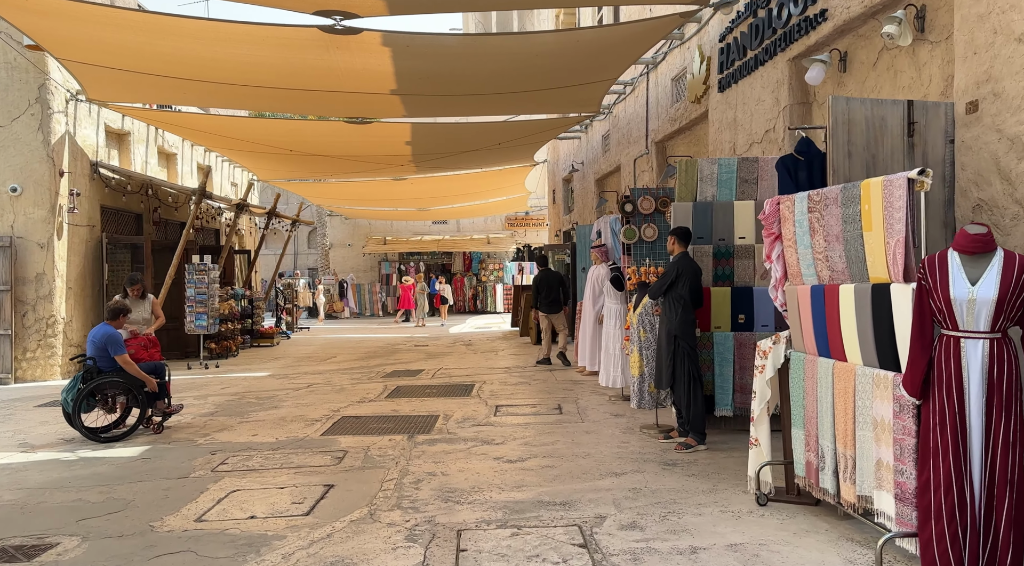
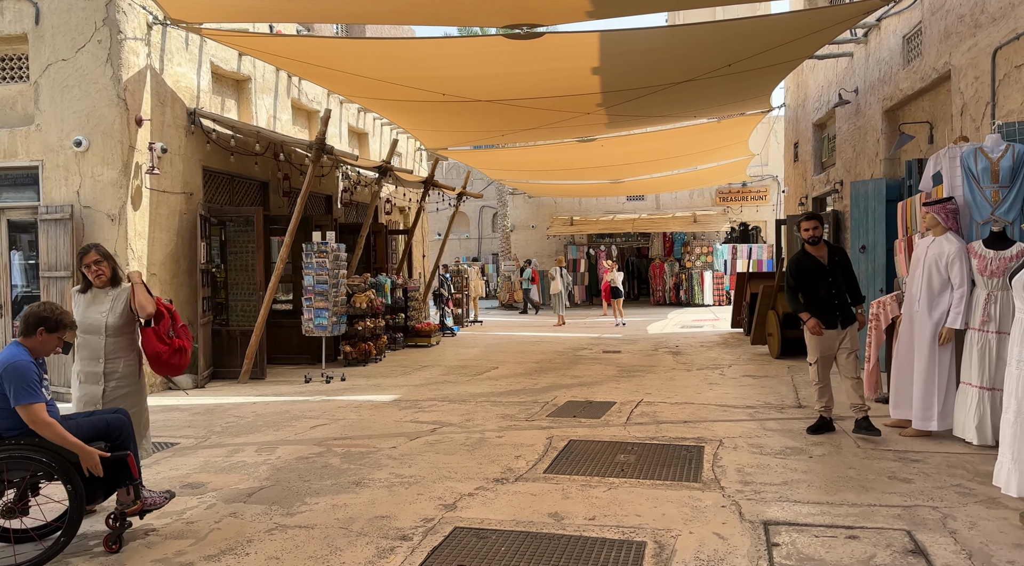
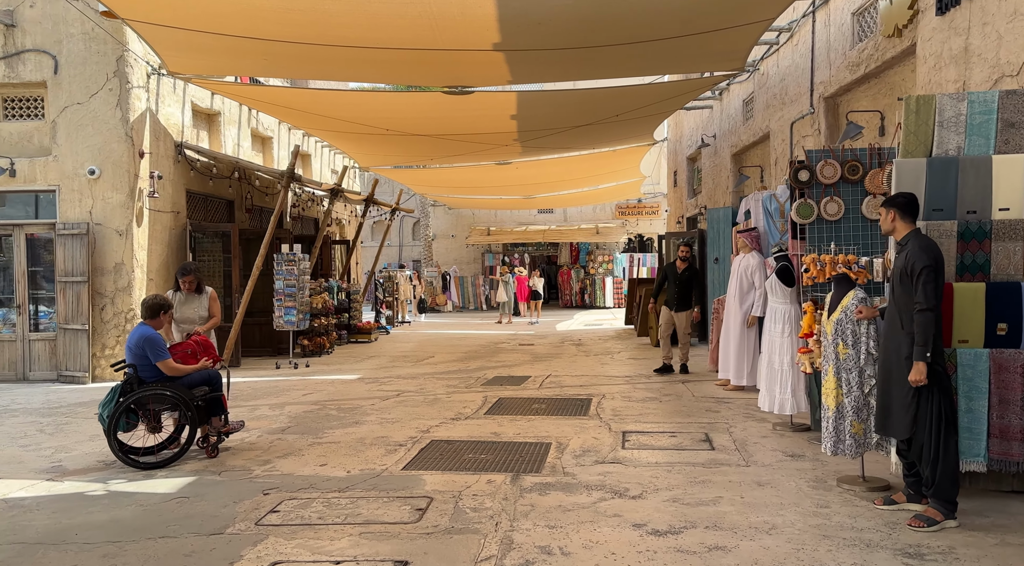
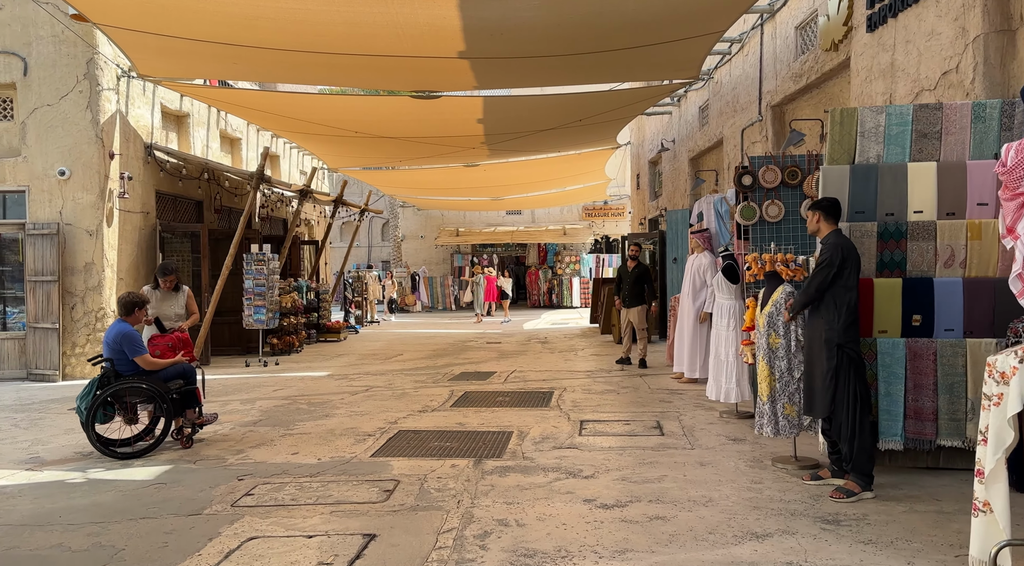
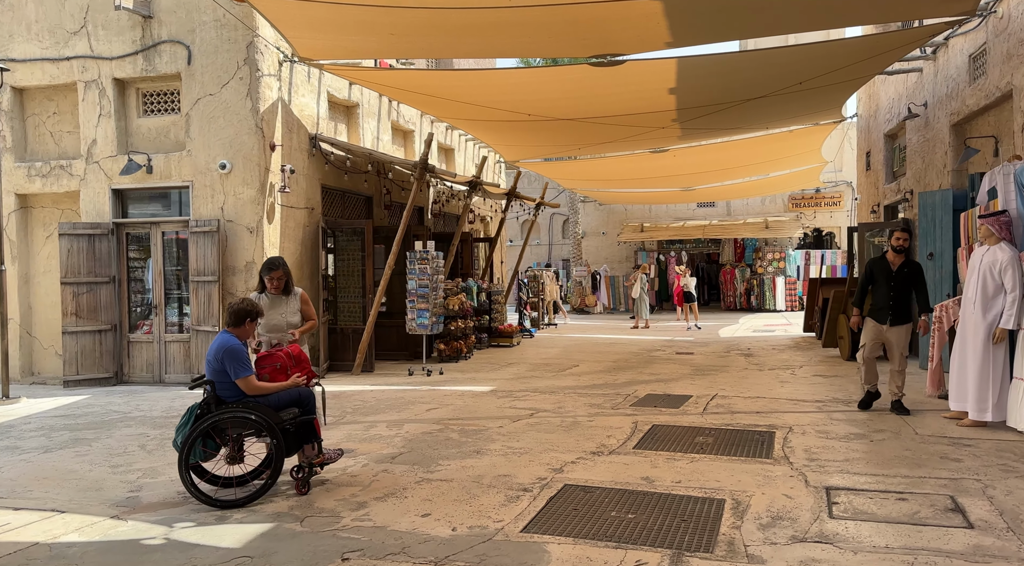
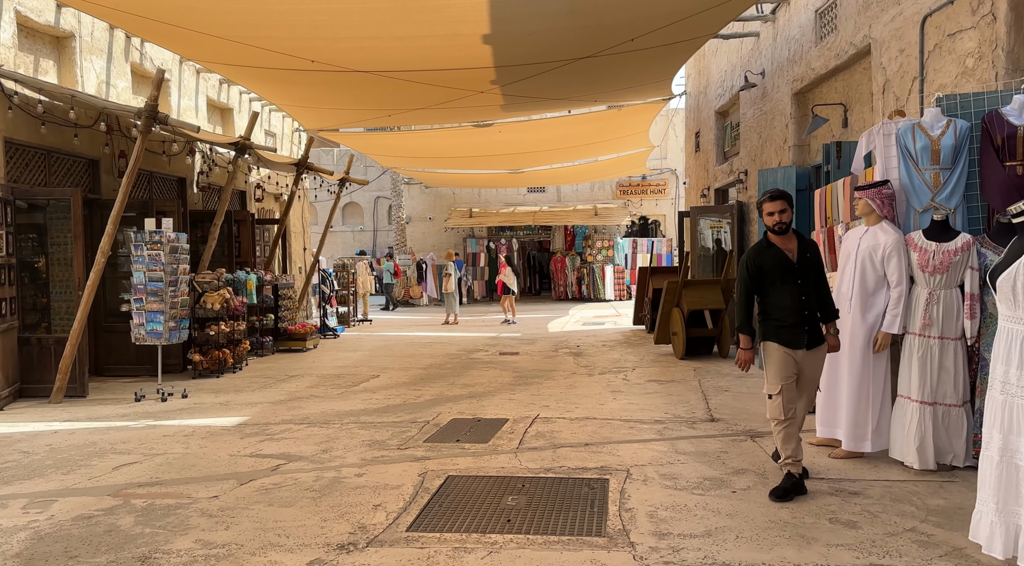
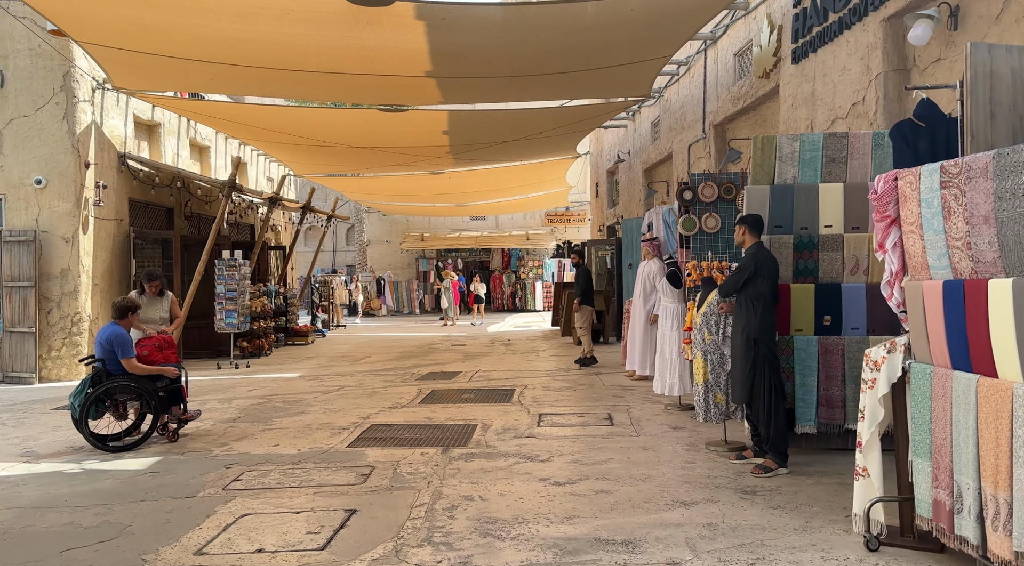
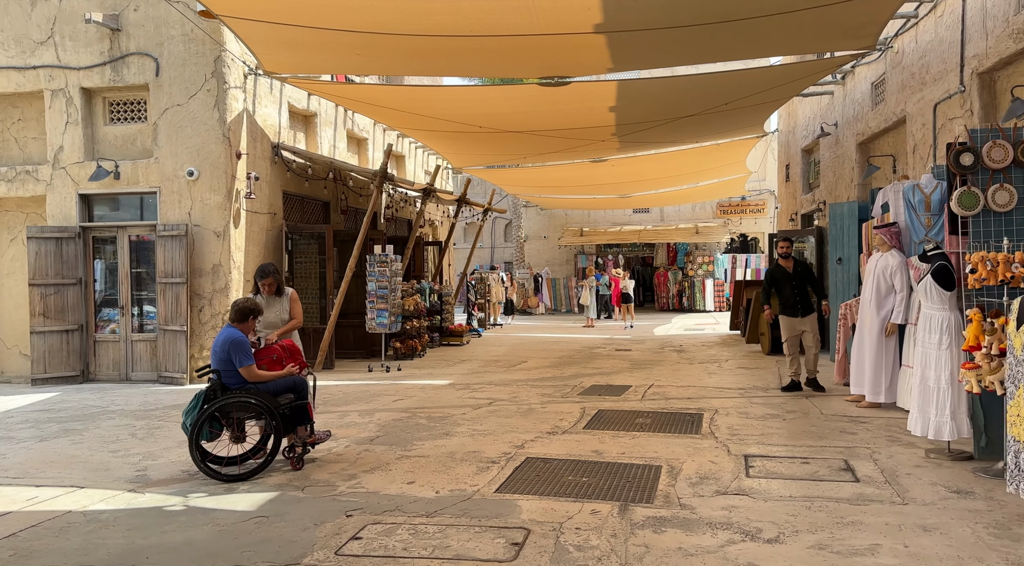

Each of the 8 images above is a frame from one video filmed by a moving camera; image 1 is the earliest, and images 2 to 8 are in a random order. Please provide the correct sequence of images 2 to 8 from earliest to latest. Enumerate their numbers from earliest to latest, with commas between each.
7, 4, 3, 8, 5, 2, 6
